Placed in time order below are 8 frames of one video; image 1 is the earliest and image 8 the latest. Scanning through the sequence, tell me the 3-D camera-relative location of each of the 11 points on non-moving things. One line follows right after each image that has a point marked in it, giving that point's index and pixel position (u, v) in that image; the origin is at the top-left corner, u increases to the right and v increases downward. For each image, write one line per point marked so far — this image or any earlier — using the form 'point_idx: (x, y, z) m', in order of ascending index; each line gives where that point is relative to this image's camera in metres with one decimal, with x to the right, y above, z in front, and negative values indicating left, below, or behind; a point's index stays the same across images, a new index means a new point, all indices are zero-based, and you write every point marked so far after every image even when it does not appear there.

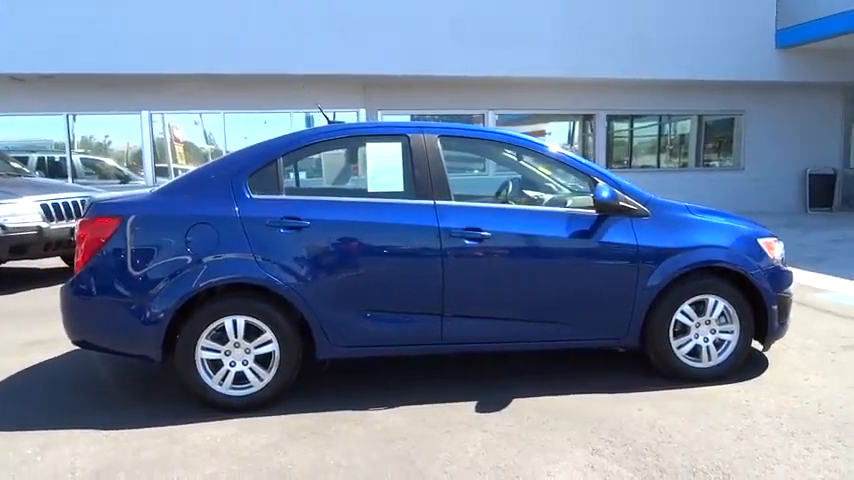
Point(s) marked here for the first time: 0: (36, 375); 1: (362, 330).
0: (-2.7, -1.0, +4.7) m
1: (-0.4, -0.5, +3.9) m
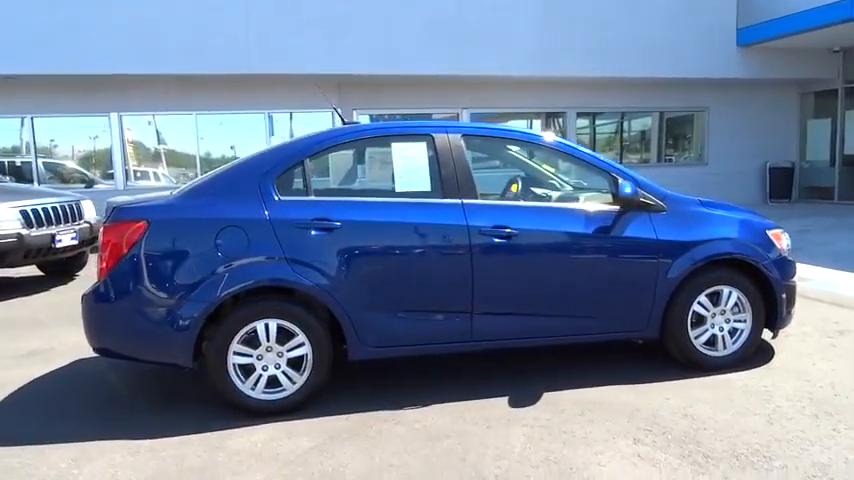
0: (-2.6, -1.0, +4.5) m
1: (-0.2, -0.5, +4.0) m
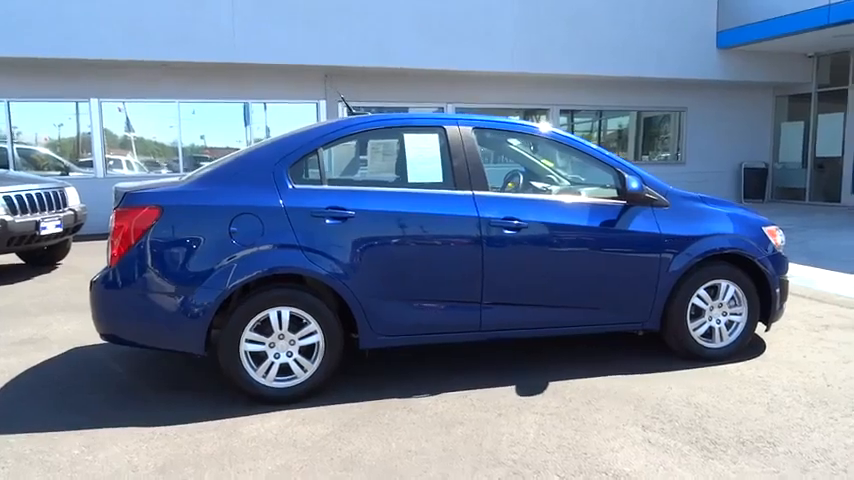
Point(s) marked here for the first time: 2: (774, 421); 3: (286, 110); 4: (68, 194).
0: (-2.6, -0.9, +4.4) m
1: (-0.1, -0.5, +4.0) m
2: (+1.8, -1.0, +3.6) m
3: (-2.7, +2.5, +12.9) m
4: (-4.5, +0.6, +8.4) m
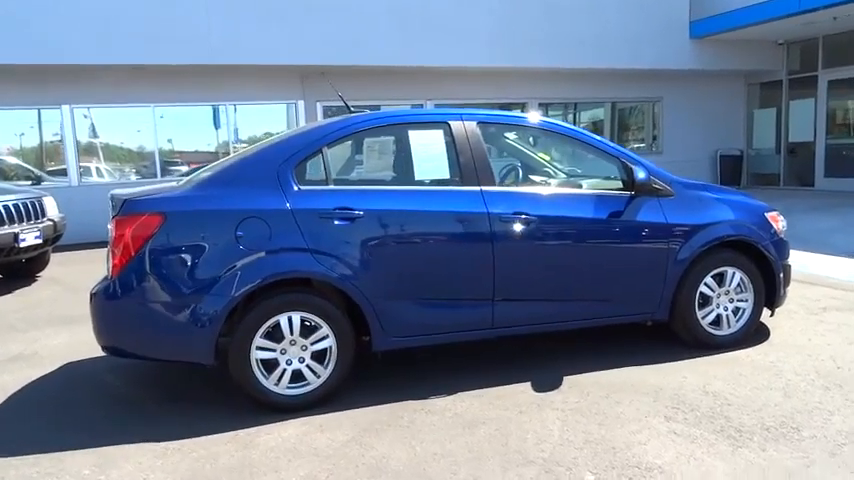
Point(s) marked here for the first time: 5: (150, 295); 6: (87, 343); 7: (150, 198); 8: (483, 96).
0: (-2.5, -1.0, +4.3) m
1: (-0.1, -0.5, +3.9) m
2: (+1.9, -0.9, +3.6) m
3: (-3.1, +2.4, +12.7) m
4: (-4.6, +0.4, +8.2) m
5: (-1.5, -0.3, +3.6) m
6: (-2.7, -0.8, +5.4) m
7: (-1.5, +0.2, +3.7) m
8: (+1.2, +3.1, +14.4) m
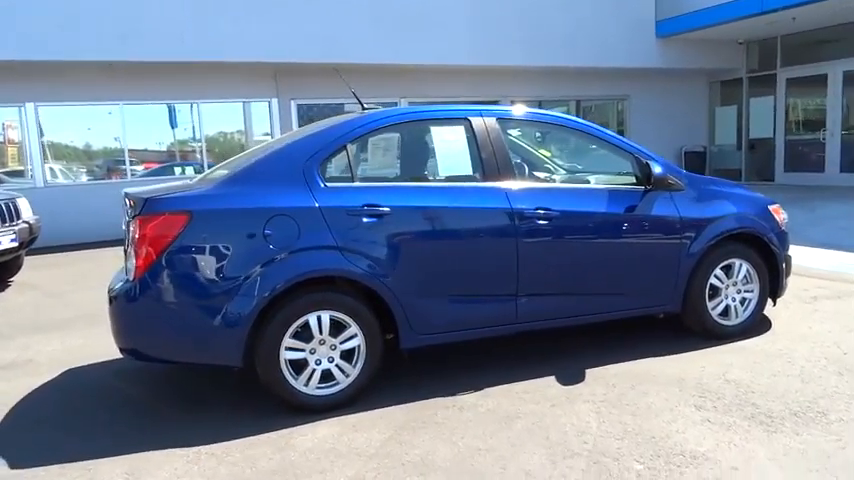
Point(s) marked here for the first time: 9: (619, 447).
0: (-2.3, -1.0, +4.1) m
1: (+0.1, -0.4, +3.9) m
2: (+2.1, -0.8, +3.7) m
3: (-3.5, +2.4, +12.5) m
4: (-4.8, +0.4, +7.8) m
5: (-1.3, -0.3, +3.5) m
6: (-2.7, -0.8, +5.2) m
7: (-1.4, +0.2, +3.6) m
8: (+0.7, +3.2, +14.4) m
9: (+0.9, -1.0, +3.1) m
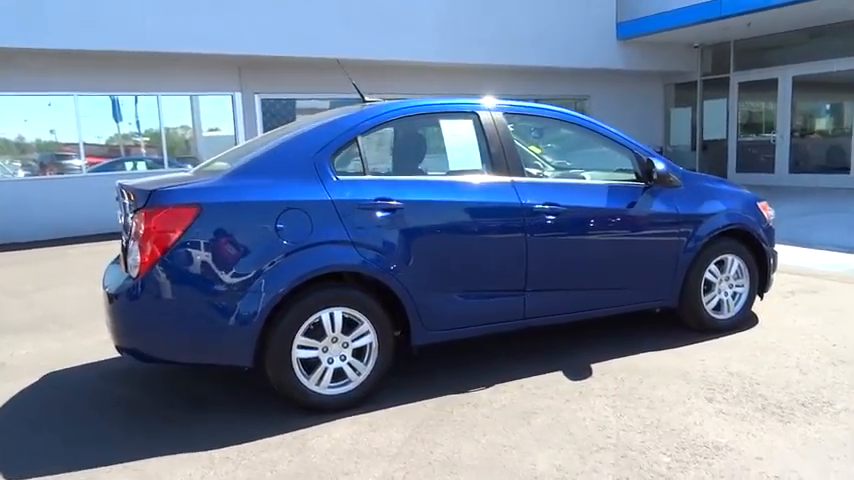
0: (-2.3, -1.0, +3.9) m
1: (+0.2, -0.4, +3.9) m
2: (+2.2, -0.8, +3.8) m
3: (-4.1, +2.5, +12.1) m
4: (-5.0, +0.4, +7.4) m
5: (-1.2, -0.3, +3.3) m
6: (-2.7, -0.8, +4.9) m
7: (-1.3, +0.3, +3.4) m
8: (-0.1, +3.2, +14.4) m
9: (+1.0, -0.9, +3.1) m
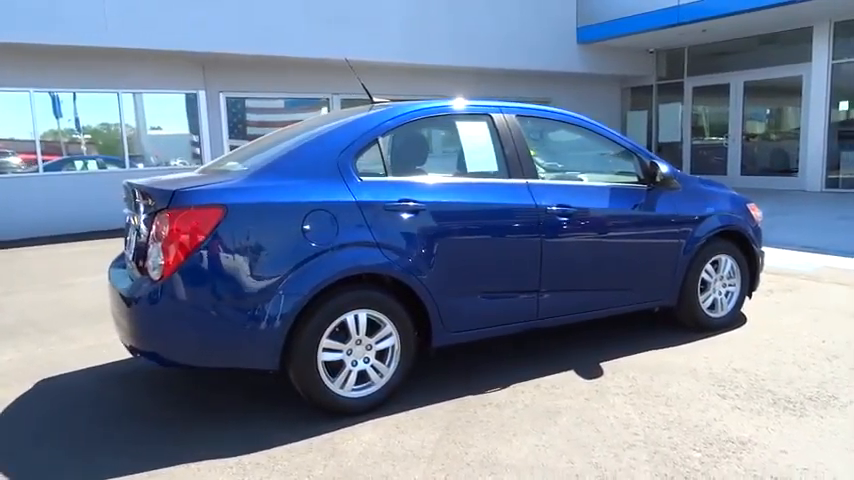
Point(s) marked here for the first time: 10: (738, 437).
0: (-2.2, -1.0, +3.7) m
1: (+0.3, -0.4, +3.9) m
2: (+2.3, -0.8, +4.0) m
3: (-4.7, +2.5, +11.8) m
4: (-5.2, +0.4, +7.0) m
5: (-1.1, -0.3, +3.2) m
6: (-2.7, -0.8, +4.7) m
7: (-1.1, +0.2, +3.3) m
8: (-0.8, +3.2, +14.3) m
9: (+1.2, -0.9, +3.2) m
10: (+1.5, -0.9, +3.2) m
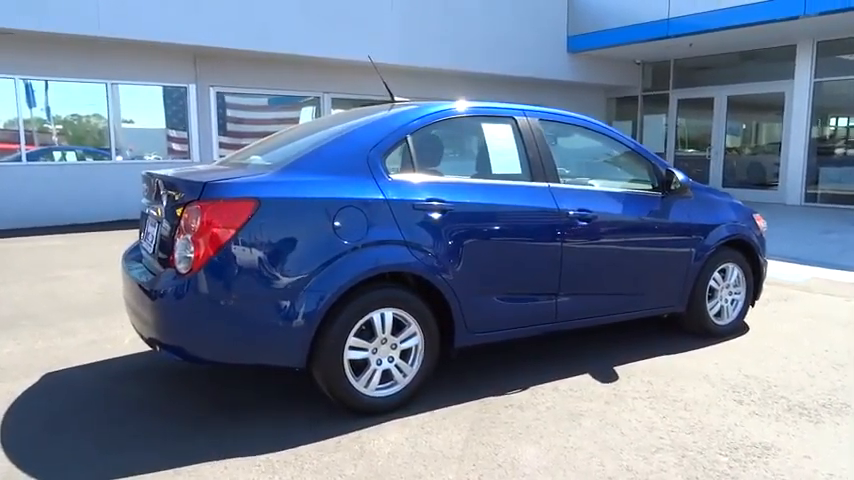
0: (-2.1, -0.9, +3.6) m
1: (+0.4, -0.4, +3.9) m
2: (+2.4, -0.9, +4.1) m
3: (-4.8, +2.5, +11.6) m
4: (-5.1, +0.6, +6.8) m
5: (-0.9, -0.2, +3.2) m
6: (-2.6, -0.8, +4.6) m
7: (-1.0, +0.3, +3.3) m
8: (-1.0, +3.2, +14.3) m
9: (+1.3, -1.0, +3.3) m
10: (+1.6, -1.0, +3.3) m
